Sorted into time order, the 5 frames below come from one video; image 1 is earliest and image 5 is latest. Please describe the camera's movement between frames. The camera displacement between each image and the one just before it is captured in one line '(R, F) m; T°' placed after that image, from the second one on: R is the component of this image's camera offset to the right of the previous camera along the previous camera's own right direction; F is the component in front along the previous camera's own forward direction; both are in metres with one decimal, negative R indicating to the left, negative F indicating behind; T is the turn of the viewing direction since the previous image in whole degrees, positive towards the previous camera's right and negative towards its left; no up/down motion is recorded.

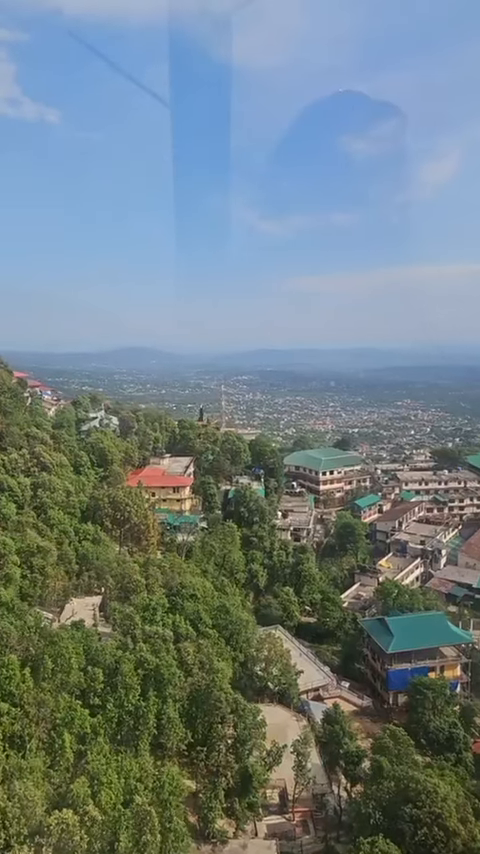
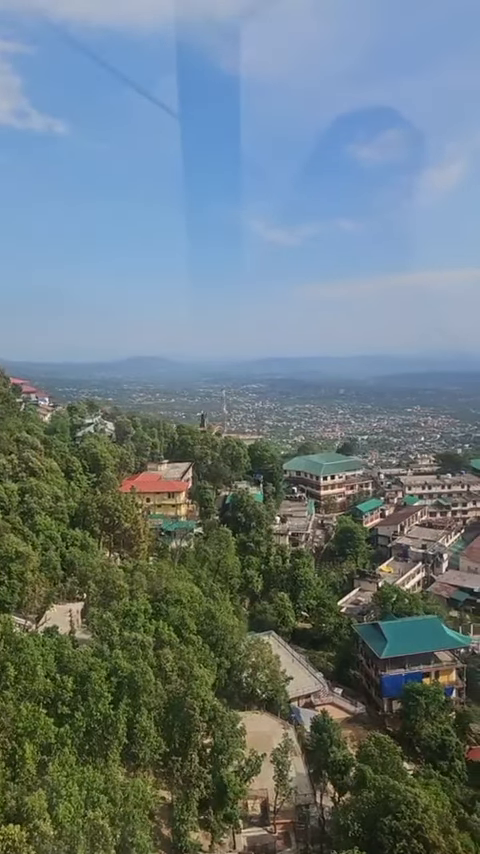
(+0.5, +0.3) m; -1°
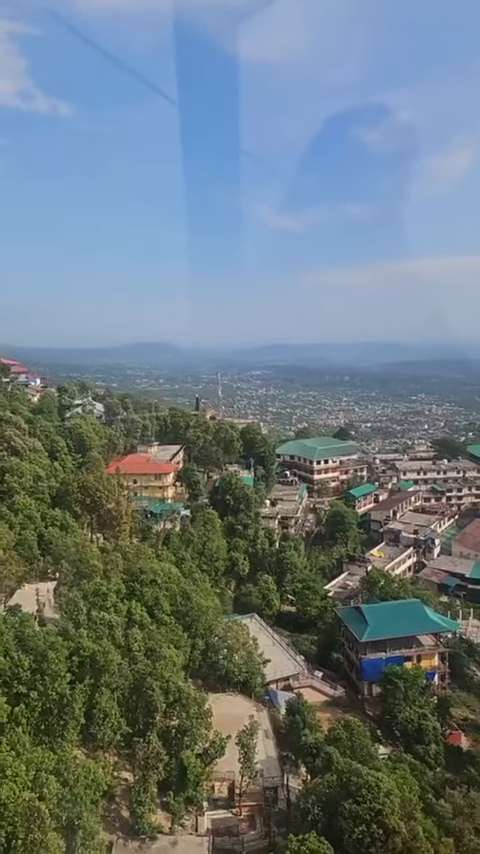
(+0.5, +0.3) m; 0°
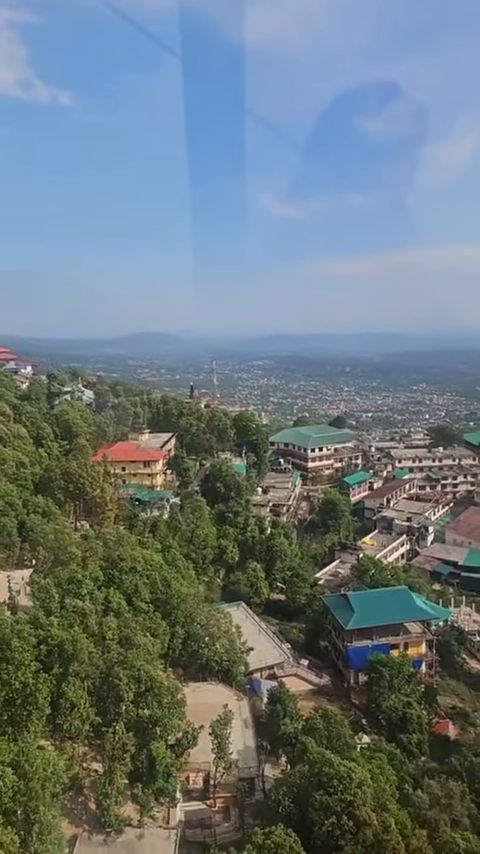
(+0.4, +0.3) m; 0°
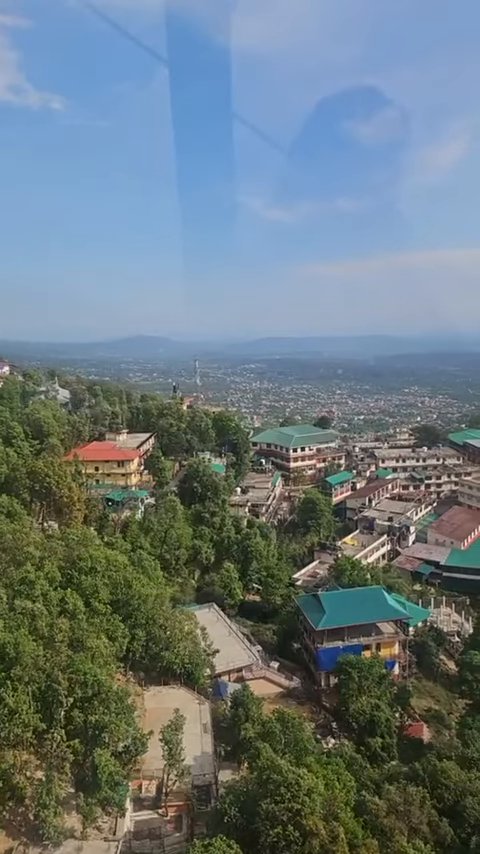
(+0.6, +0.4) m; +1°
